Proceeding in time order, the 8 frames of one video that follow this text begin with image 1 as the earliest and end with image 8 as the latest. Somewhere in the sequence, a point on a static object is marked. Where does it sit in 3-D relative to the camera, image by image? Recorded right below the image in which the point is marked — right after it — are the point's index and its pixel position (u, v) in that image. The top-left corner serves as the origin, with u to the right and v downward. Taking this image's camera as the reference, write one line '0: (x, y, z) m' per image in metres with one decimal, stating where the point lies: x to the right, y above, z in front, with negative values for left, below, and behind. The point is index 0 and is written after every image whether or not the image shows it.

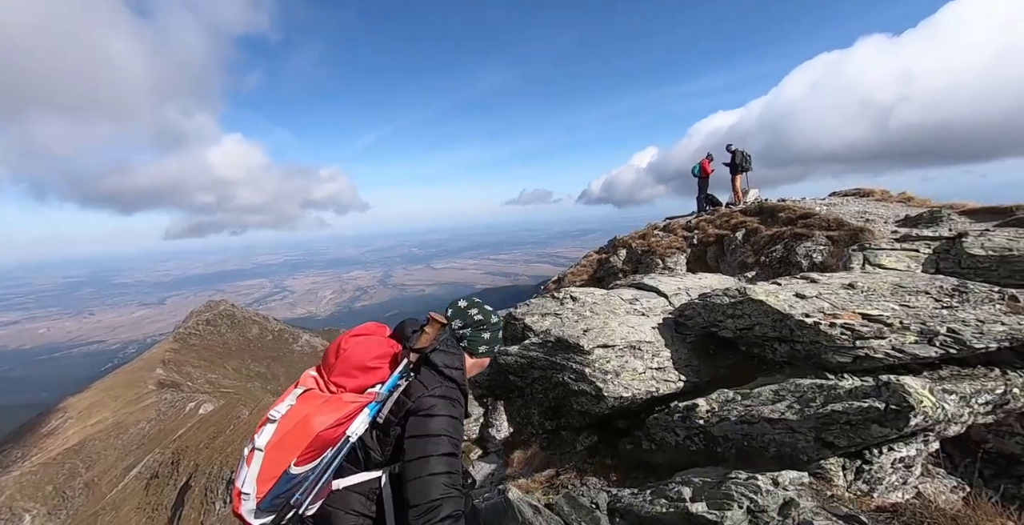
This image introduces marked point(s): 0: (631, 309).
0: (+3.3, -1.3, +12.3) m
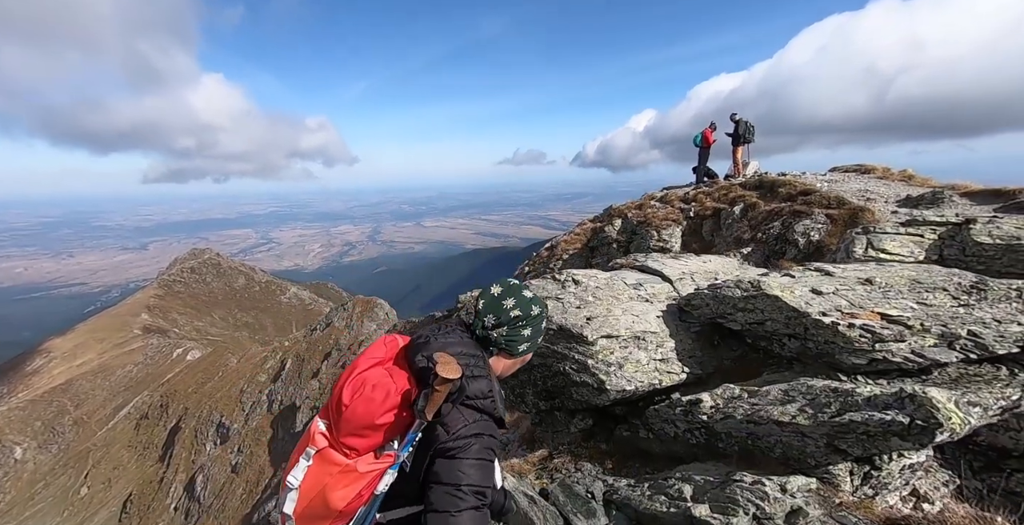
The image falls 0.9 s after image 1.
0: (+3.3, -0.9, +11.8) m
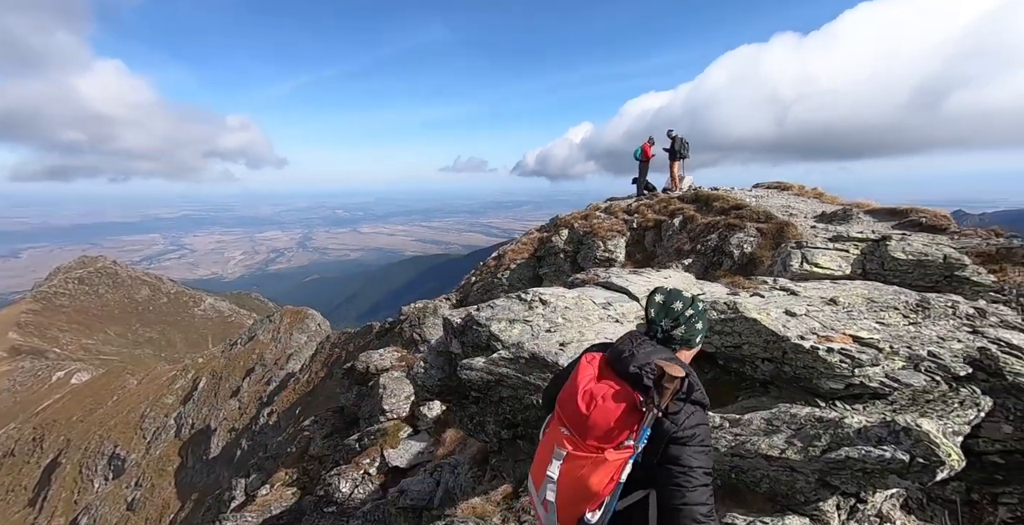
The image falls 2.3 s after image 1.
0: (+2.3, -1.3, +11.1) m
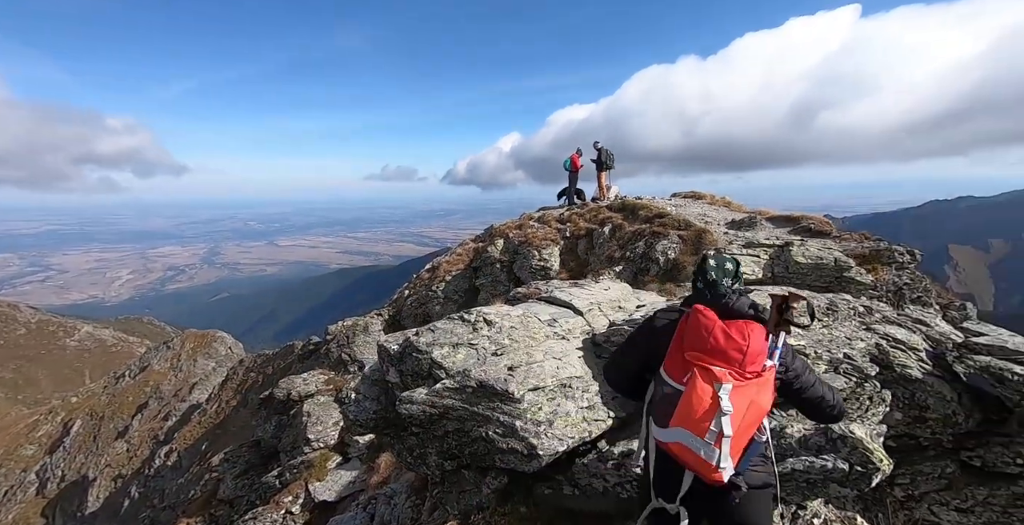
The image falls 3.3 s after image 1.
0: (+0.9, -1.7, +10.8) m
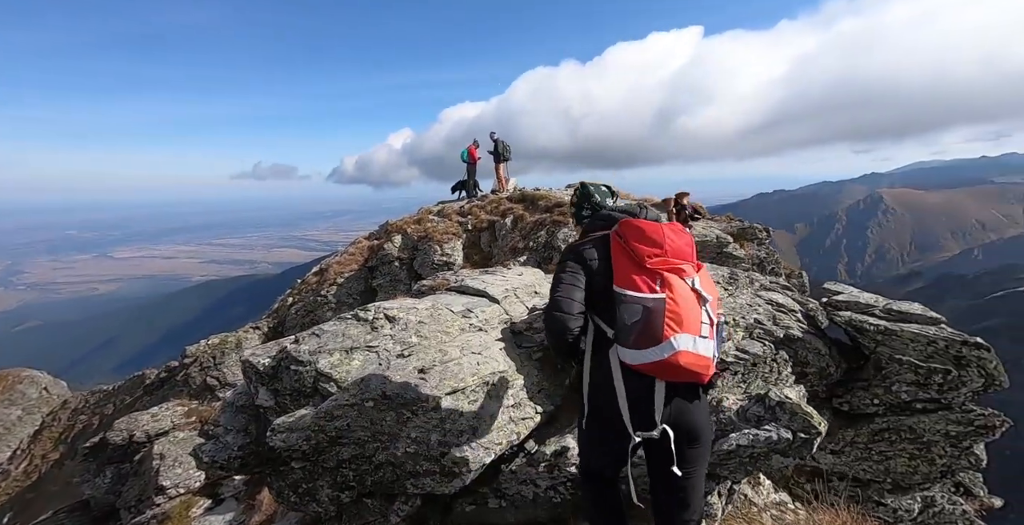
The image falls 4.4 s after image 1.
0: (-1.0, -1.3, +9.5) m
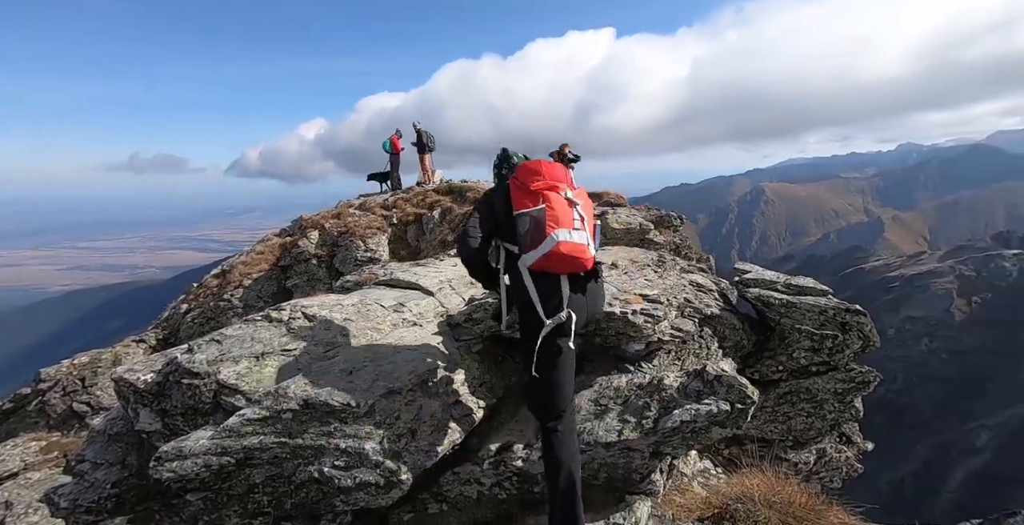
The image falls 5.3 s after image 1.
0: (-2.2, -1.1, +8.8) m
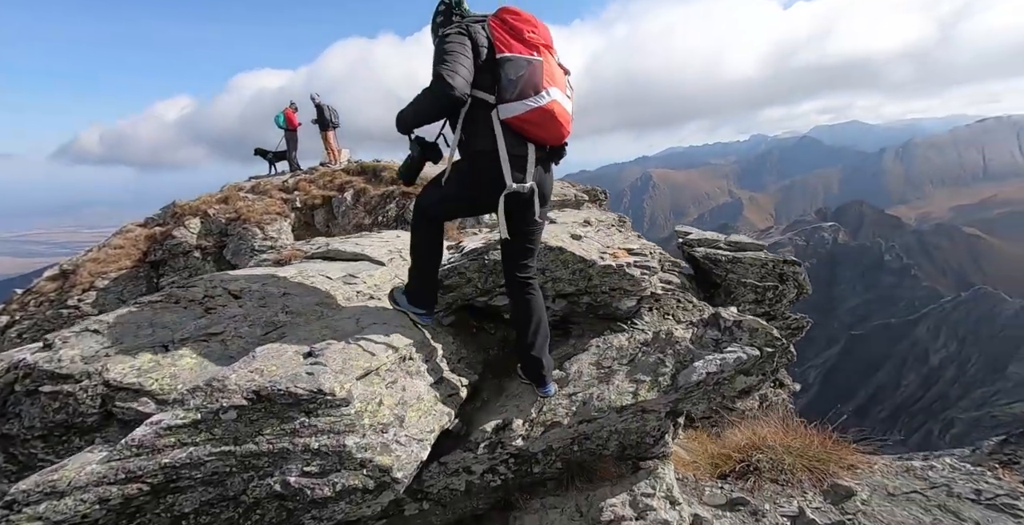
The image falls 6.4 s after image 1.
0: (-2.5, -0.5, +7.2) m
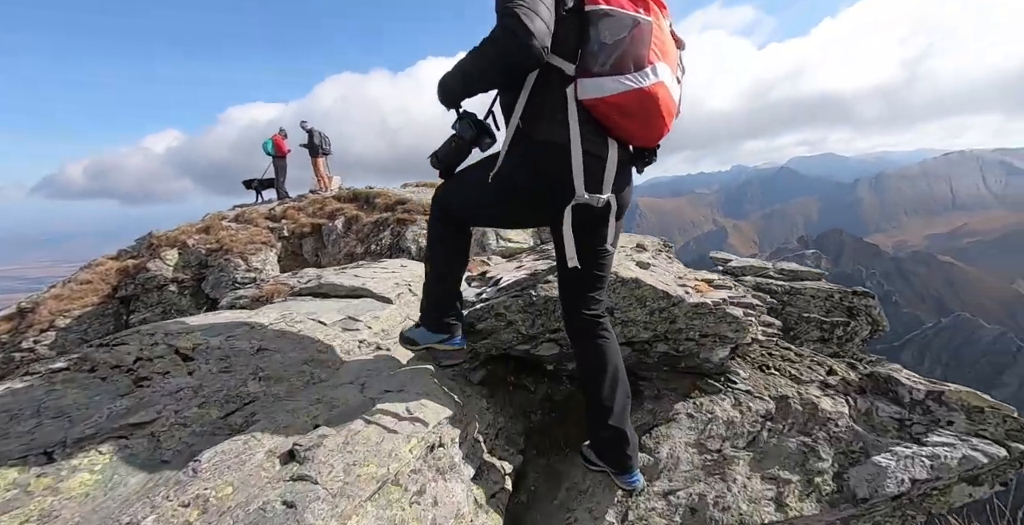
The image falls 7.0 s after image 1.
0: (-1.8, -0.9, +5.3) m
